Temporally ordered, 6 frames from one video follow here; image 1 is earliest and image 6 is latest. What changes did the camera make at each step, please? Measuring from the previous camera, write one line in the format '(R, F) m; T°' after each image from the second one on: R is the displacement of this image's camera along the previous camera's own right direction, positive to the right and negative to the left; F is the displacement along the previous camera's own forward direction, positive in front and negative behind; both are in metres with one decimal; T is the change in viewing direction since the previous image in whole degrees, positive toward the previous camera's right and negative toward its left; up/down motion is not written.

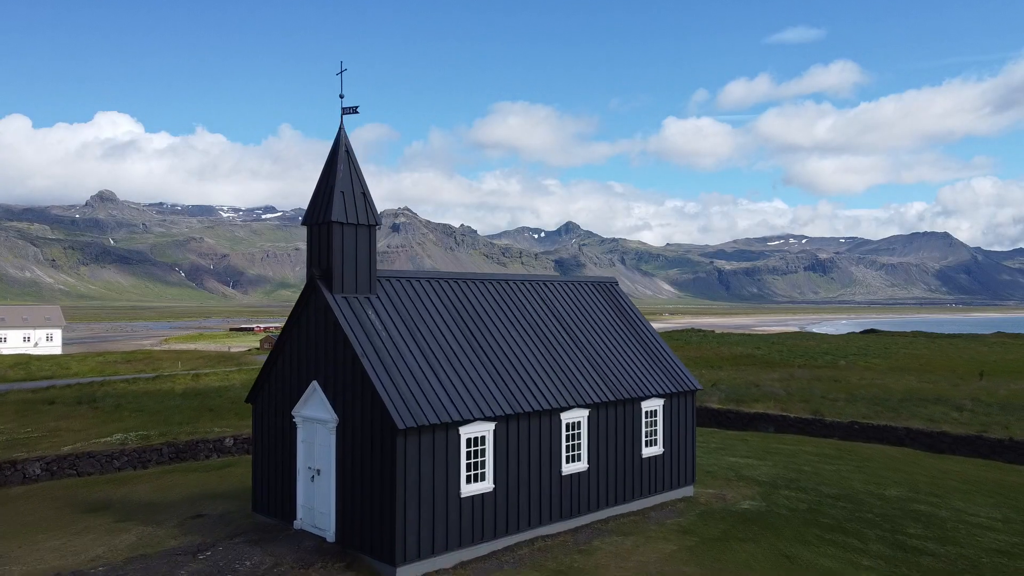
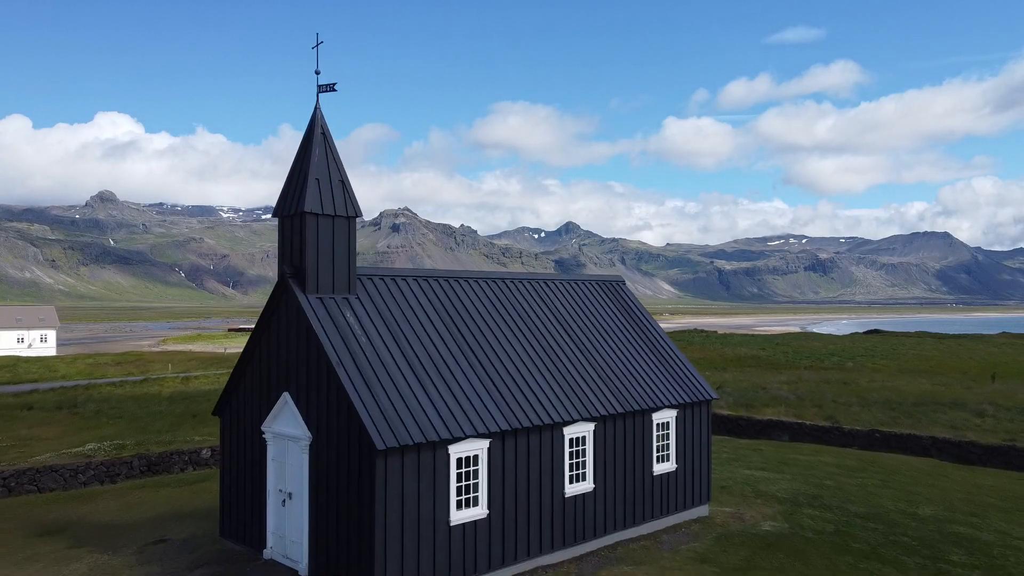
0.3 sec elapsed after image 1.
(0.0, +0.4) m; 0°
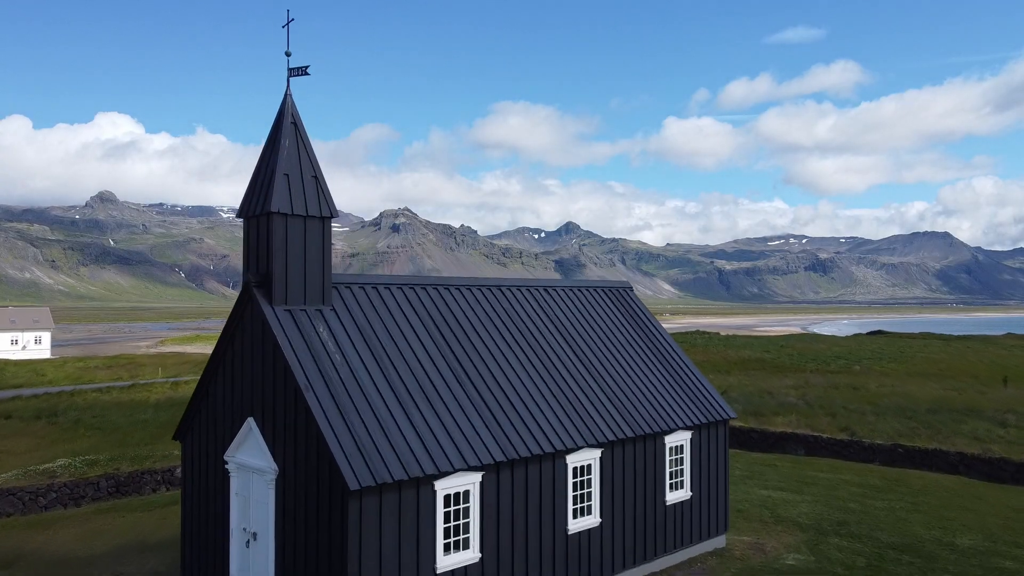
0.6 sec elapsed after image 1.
(0.0, +0.4) m; 0°
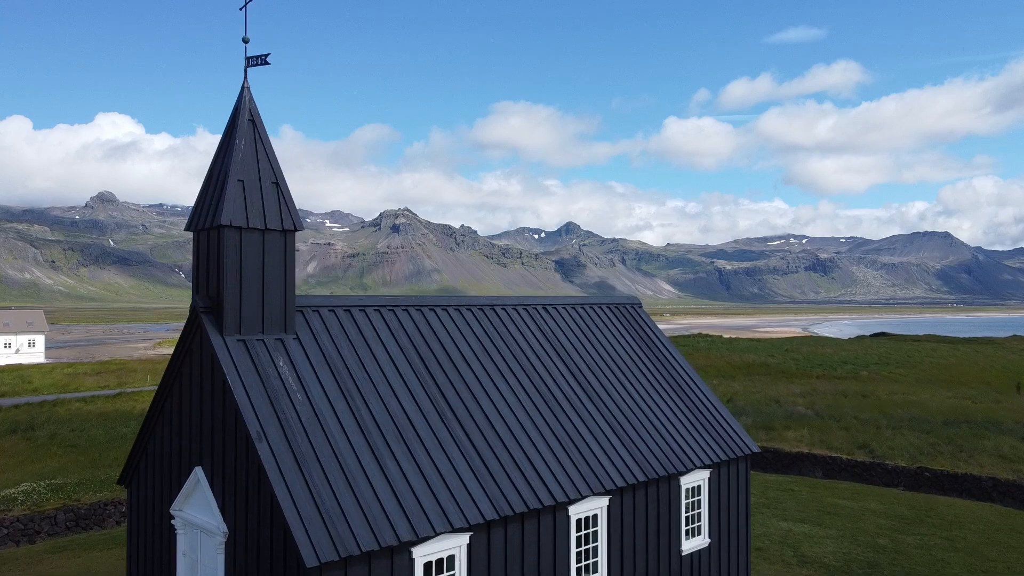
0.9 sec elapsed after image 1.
(0.0, +0.4) m; 0°
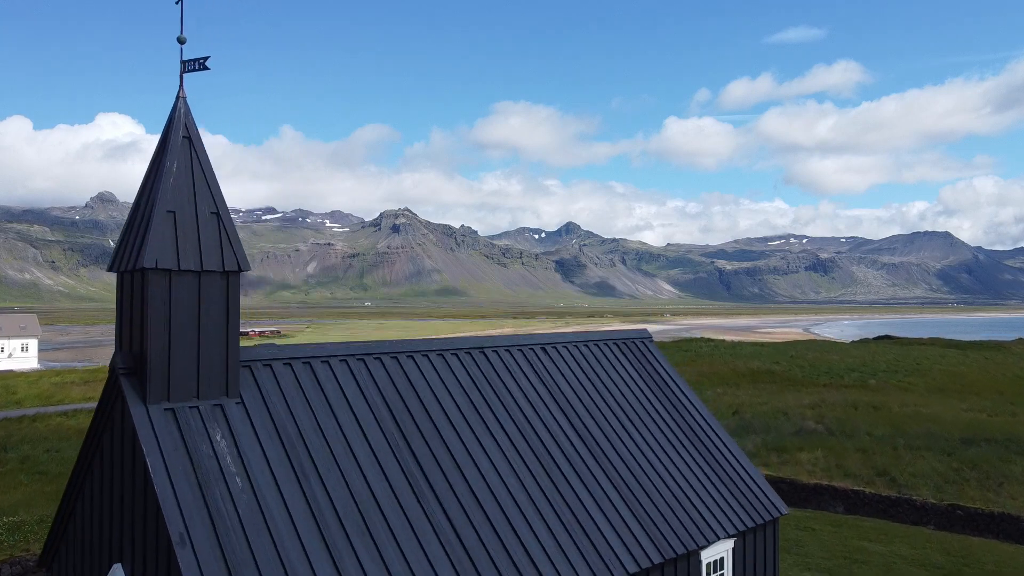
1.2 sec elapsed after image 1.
(0.0, +0.4) m; 0°
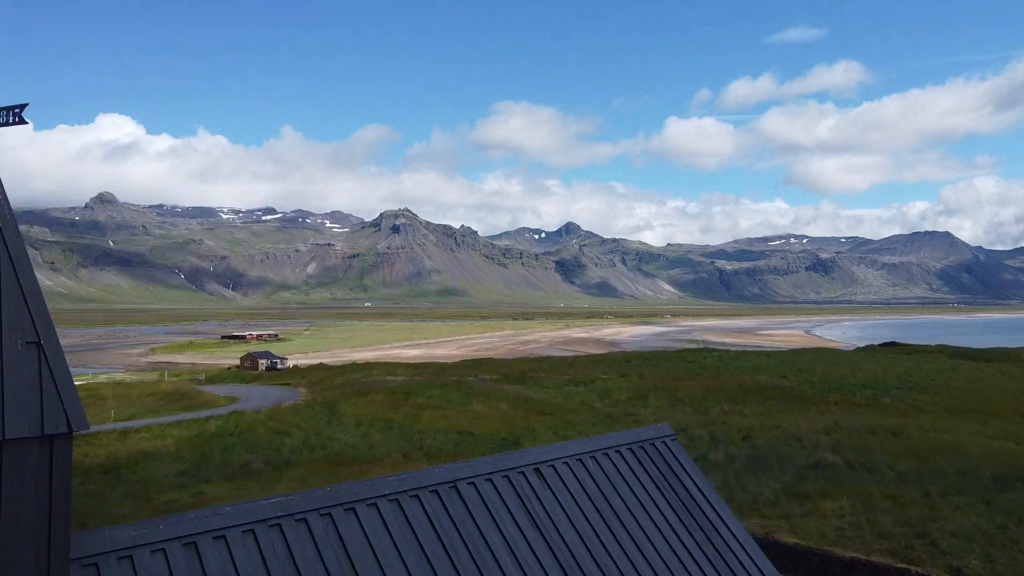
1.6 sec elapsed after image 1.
(+0.1, +0.7) m; 0°
